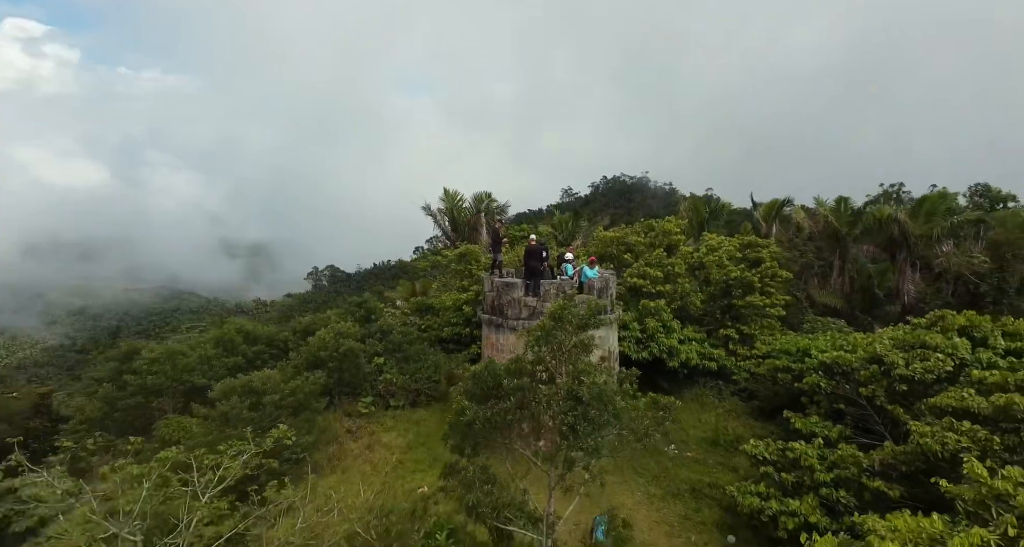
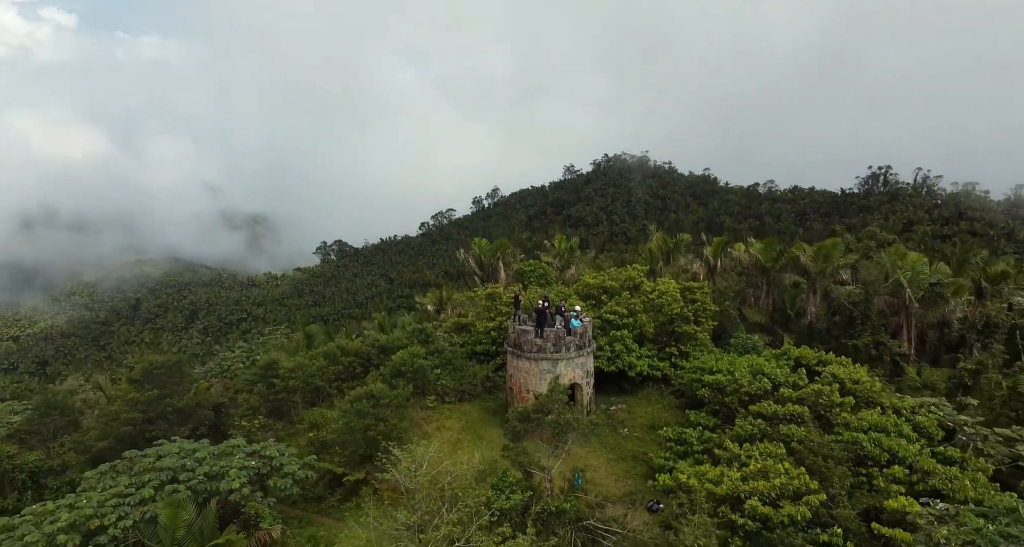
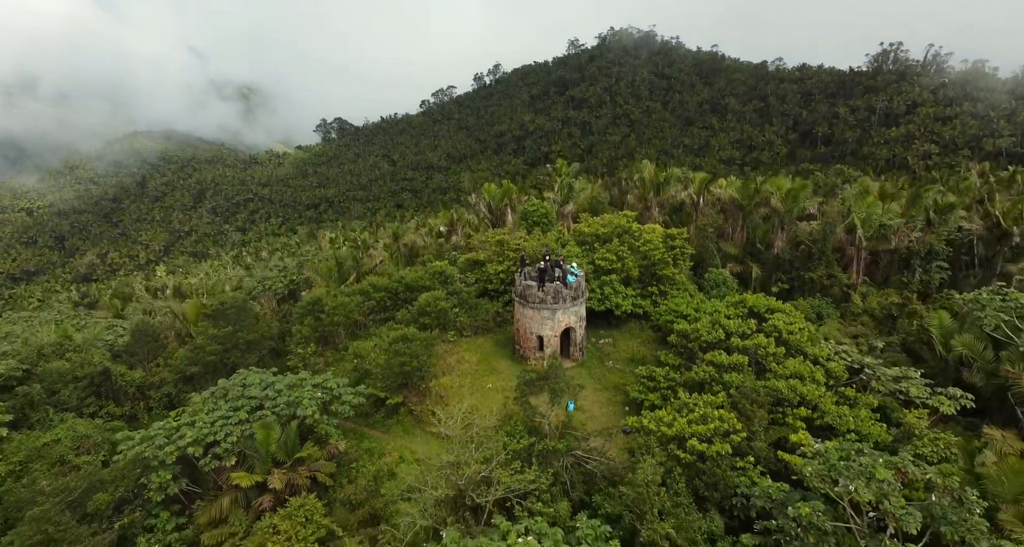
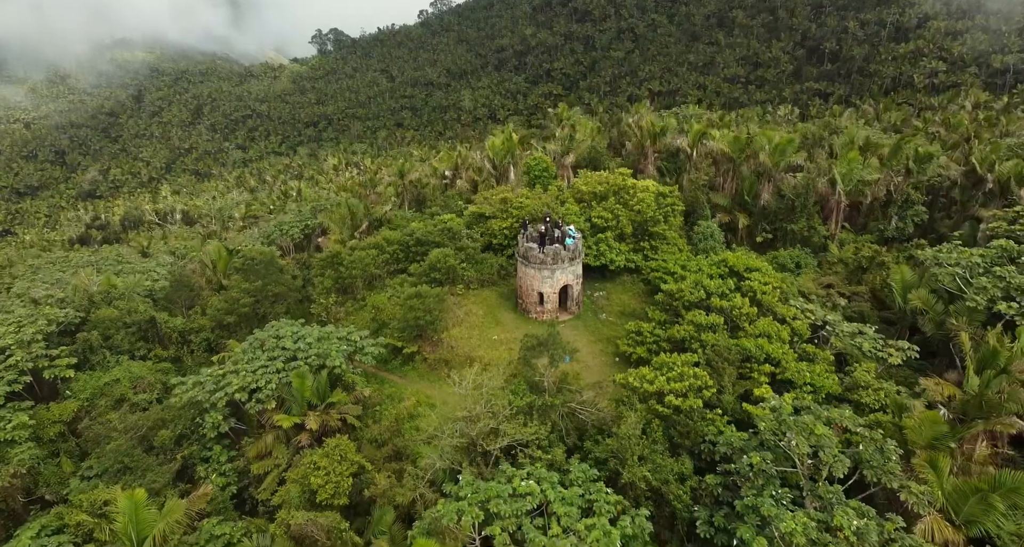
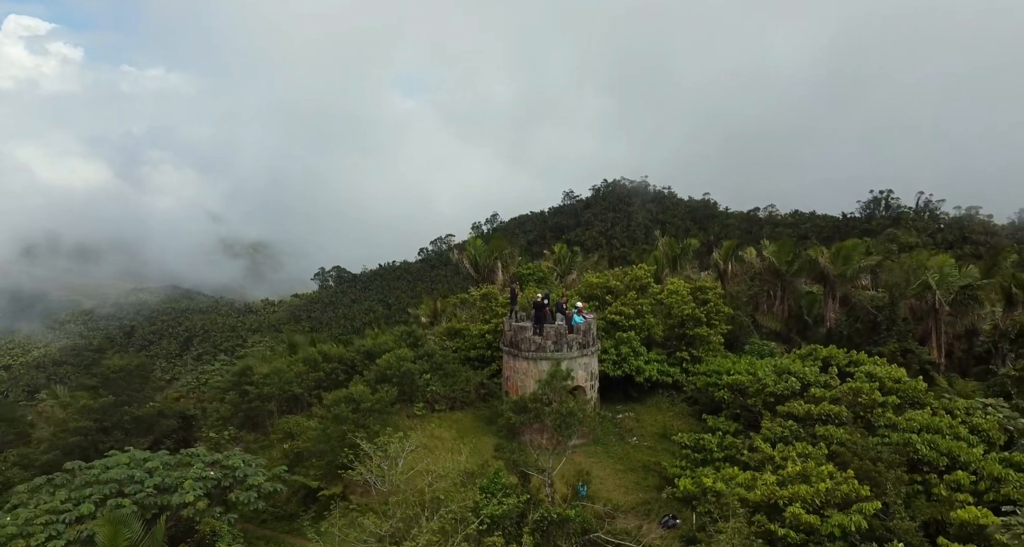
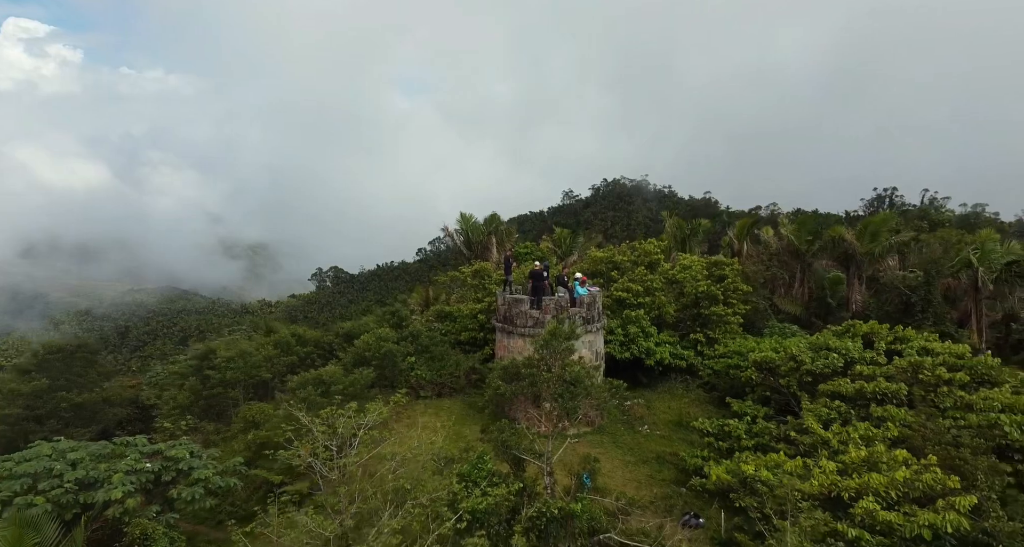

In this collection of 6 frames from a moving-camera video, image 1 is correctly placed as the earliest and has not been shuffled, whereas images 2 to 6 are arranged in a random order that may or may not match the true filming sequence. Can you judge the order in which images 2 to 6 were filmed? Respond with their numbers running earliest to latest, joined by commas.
6, 5, 2, 3, 4
